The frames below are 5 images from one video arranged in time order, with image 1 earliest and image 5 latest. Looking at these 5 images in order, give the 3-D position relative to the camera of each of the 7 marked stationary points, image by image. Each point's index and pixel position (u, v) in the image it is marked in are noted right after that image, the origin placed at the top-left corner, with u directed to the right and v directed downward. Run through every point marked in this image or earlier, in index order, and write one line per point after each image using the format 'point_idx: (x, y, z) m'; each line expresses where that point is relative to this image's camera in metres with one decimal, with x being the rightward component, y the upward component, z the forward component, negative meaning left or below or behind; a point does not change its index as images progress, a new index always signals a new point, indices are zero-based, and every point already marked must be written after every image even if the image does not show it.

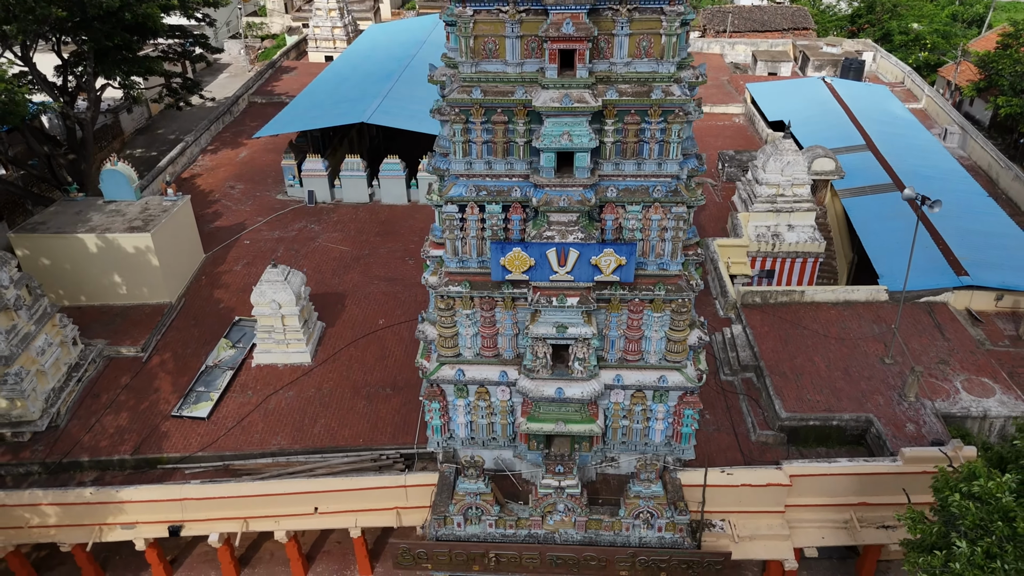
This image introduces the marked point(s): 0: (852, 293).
0: (+9.0, -0.1, +19.7) m
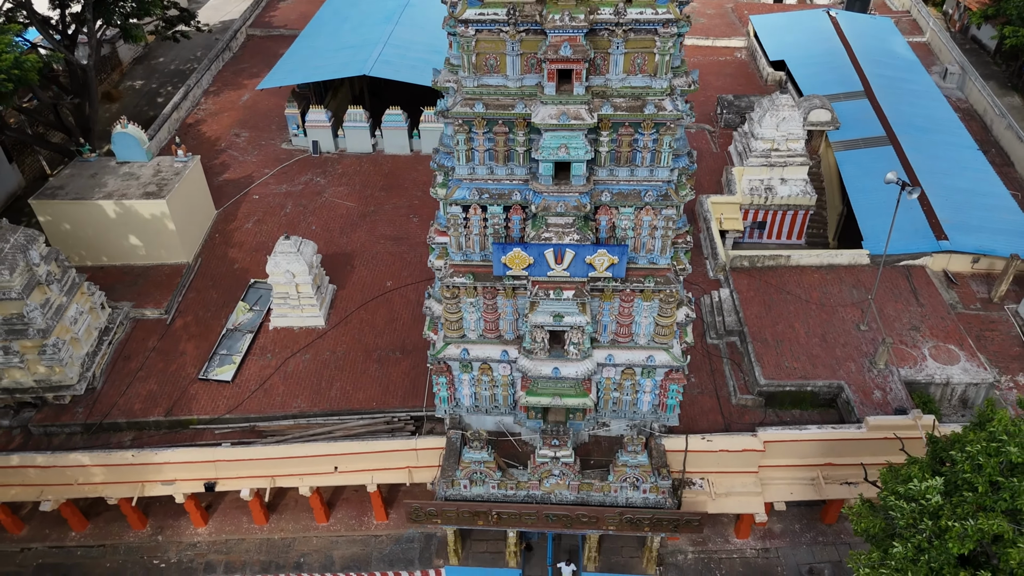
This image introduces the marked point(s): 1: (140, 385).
0: (+9.0, +0.9, +20.8) m
1: (-9.4, -2.5, +18.8) m
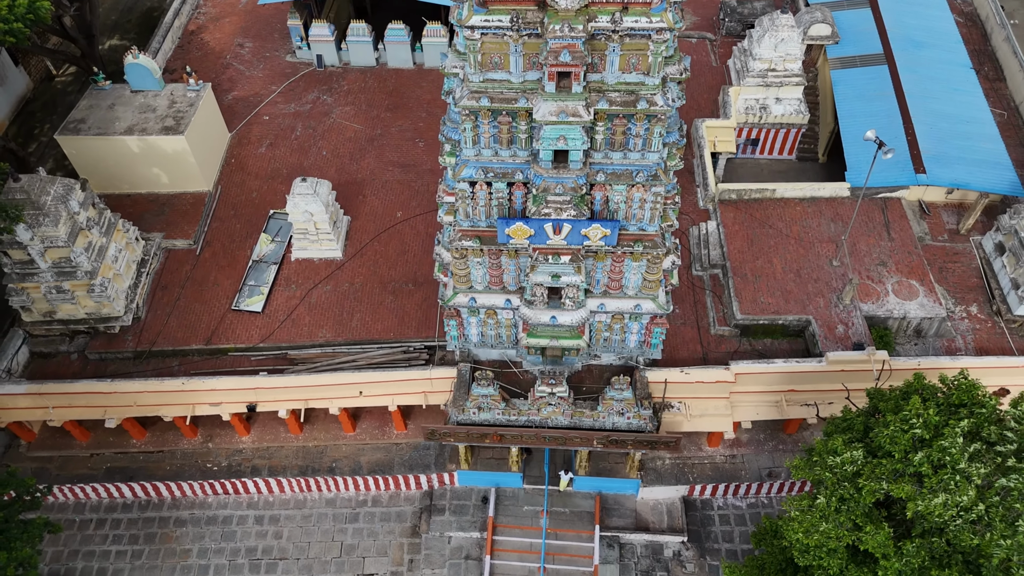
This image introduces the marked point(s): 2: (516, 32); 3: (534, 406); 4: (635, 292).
0: (+9.1, +2.9, +22.1) m
1: (-9.3, -0.7, +20.9) m
2: (+0.1, +4.5, +13.0) m
3: (+0.5, -2.9, +18.1) m
4: (+2.9, -0.1, +17.3) m
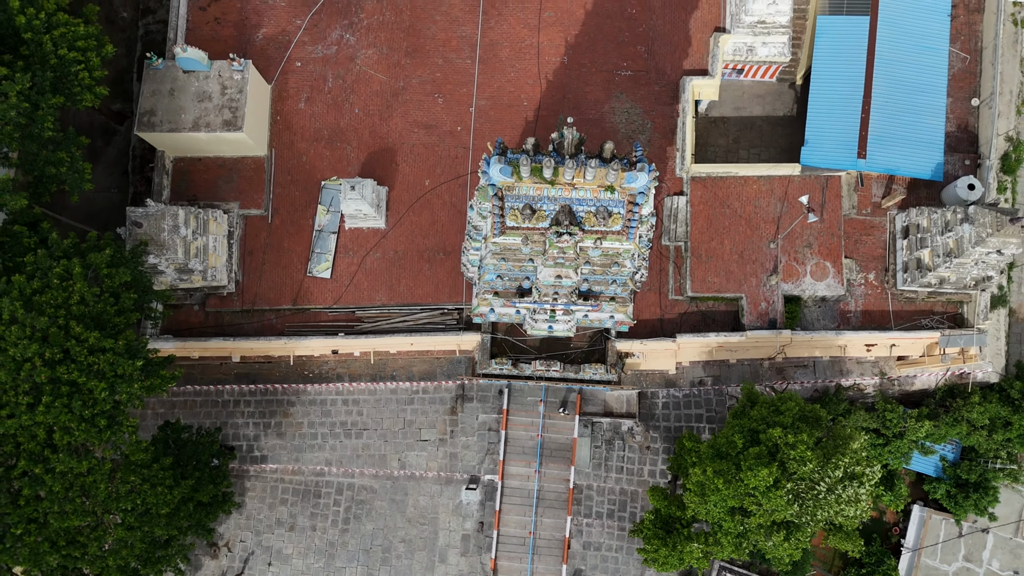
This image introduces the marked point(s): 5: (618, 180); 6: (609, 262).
0: (+9.4, +4.2, +26.7) m
1: (-9.0, +0.4, +27.5) m
2: (+0.3, +1.1, +18.0) m
3: (+0.8, -2.9, +26.0) m
4: (+3.2, -0.8, +24.0) m
5: (+2.3, +2.4, +16.4) m
6: (+2.5, +0.7, +19.2) m
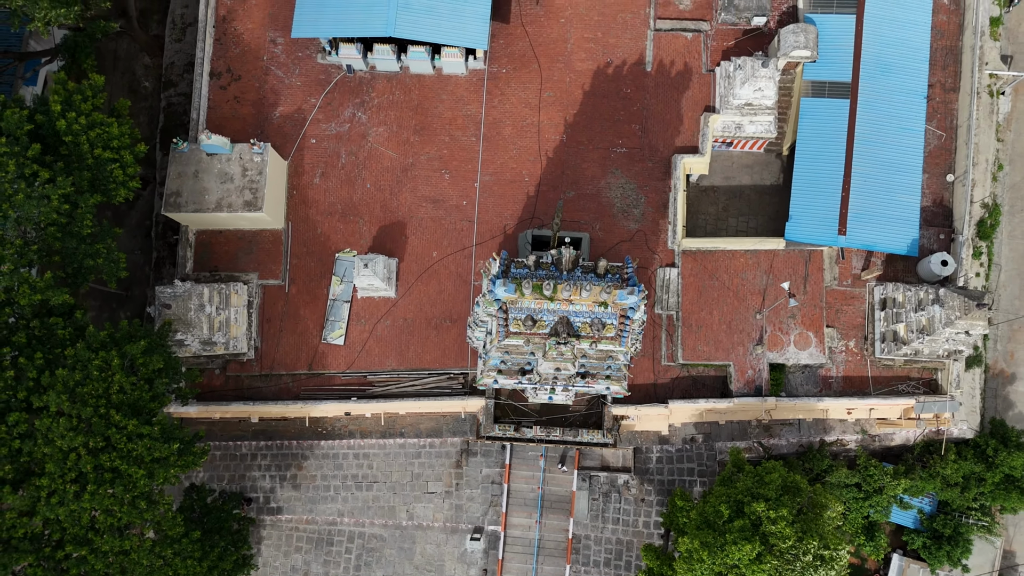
0: (+9.5, +1.6, +28.5) m
1: (-8.9, -2.2, +29.3) m
2: (+0.4, -1.5, +19.8) m
3: (+0.9, -5.5, +27.8) m
4: (+3.2, -3.4, +25.8) m
5: (+2.4, -0.2, +18.1) m
6: (+2.6, -1.9, +20.9) m
